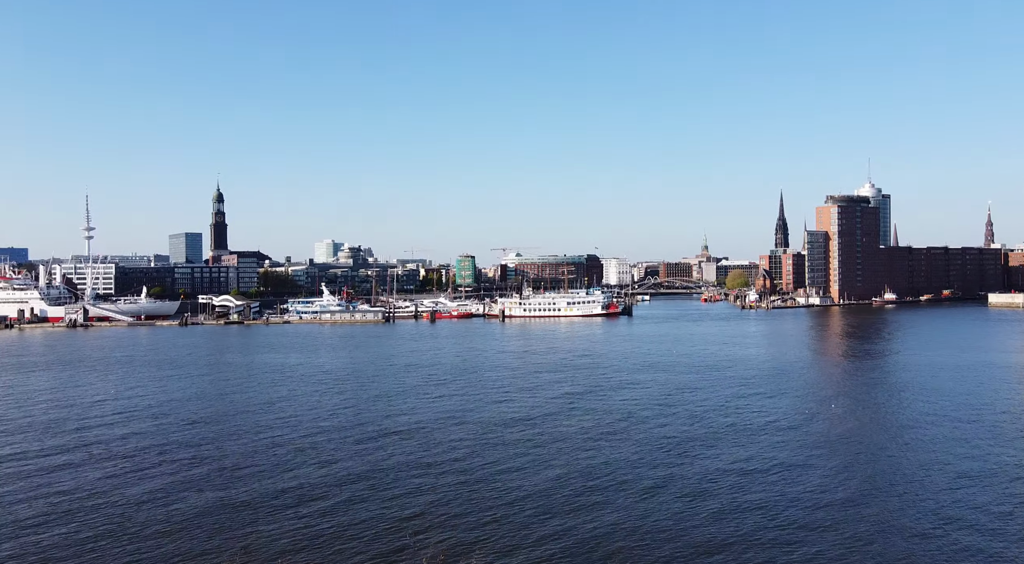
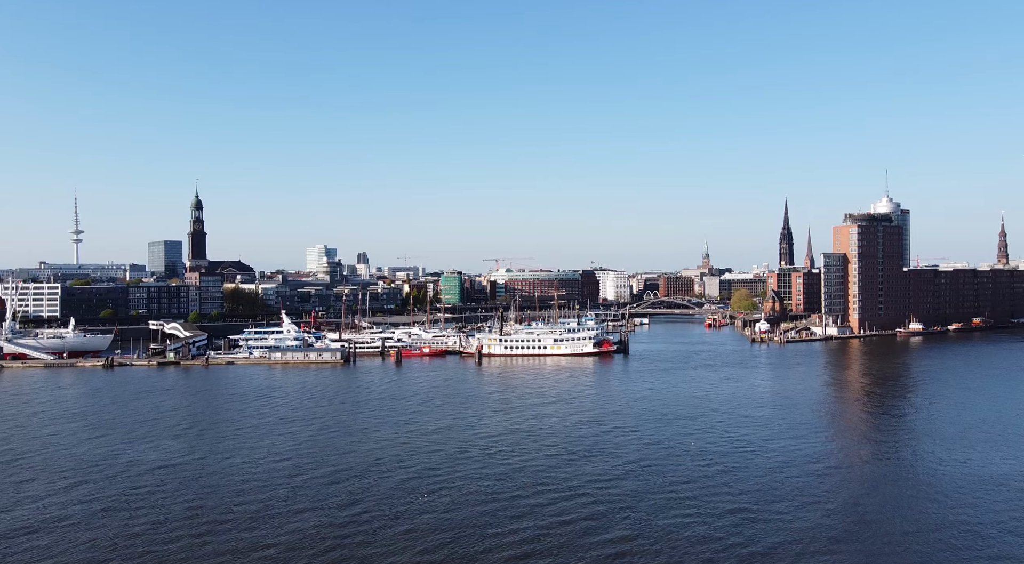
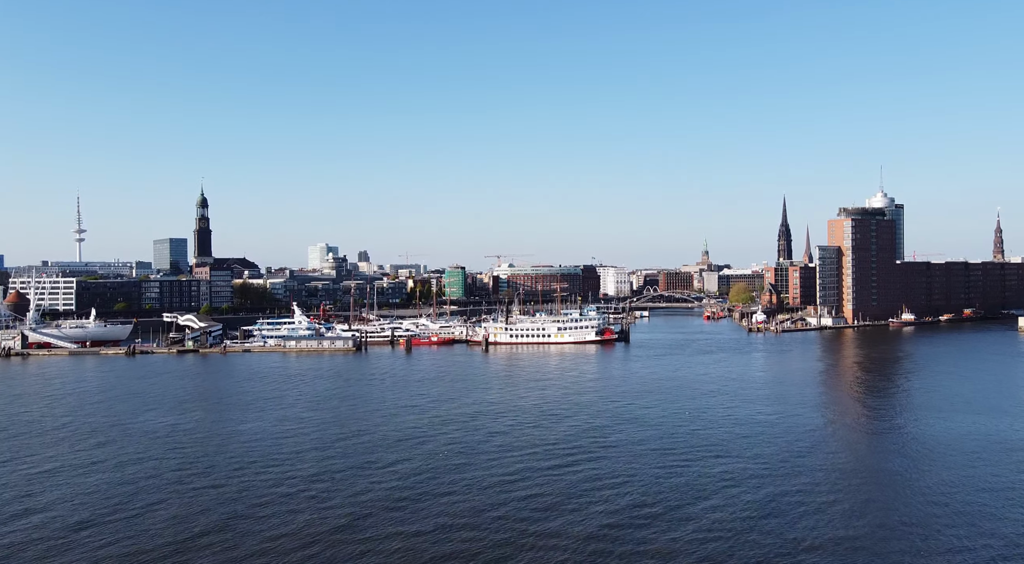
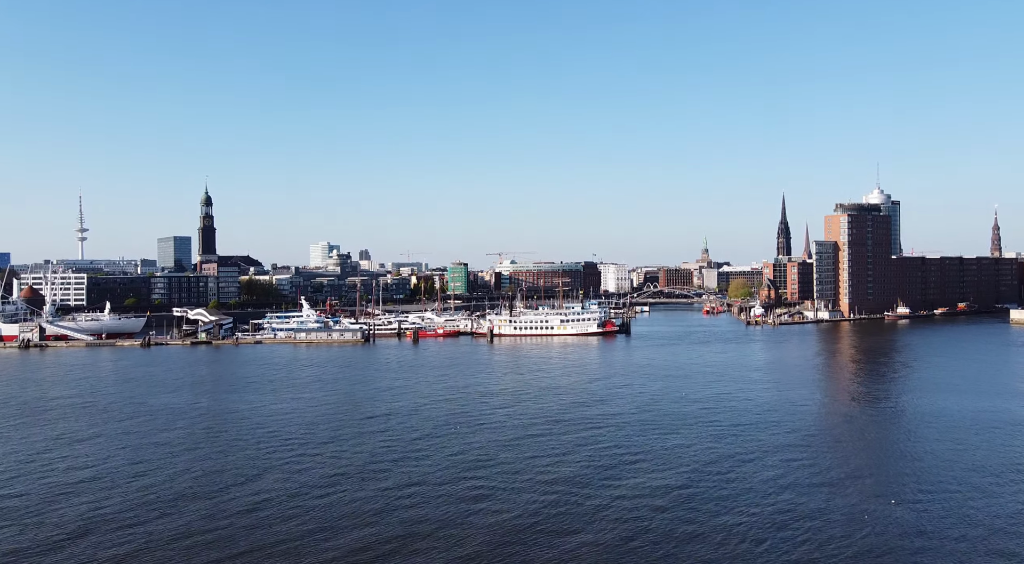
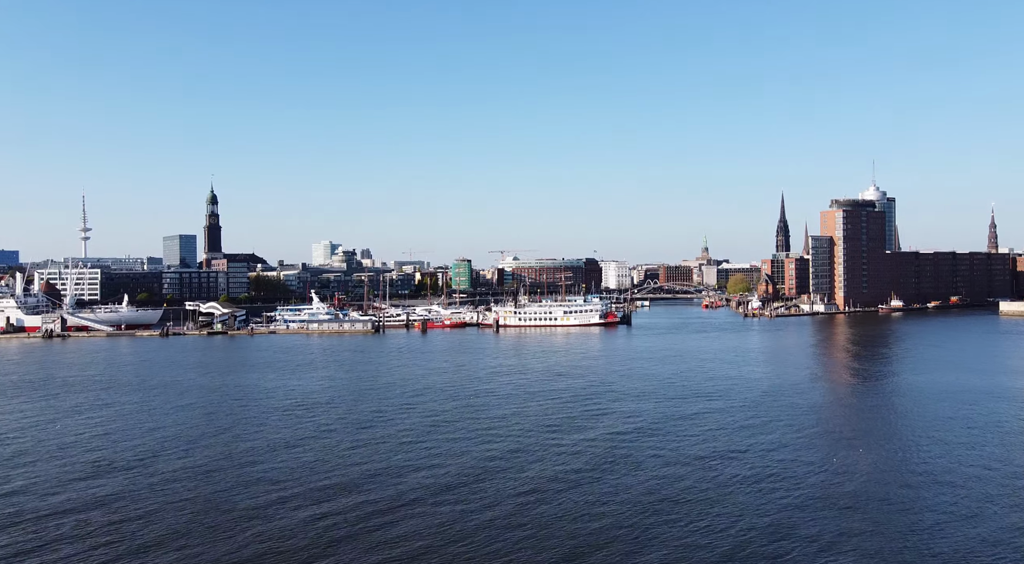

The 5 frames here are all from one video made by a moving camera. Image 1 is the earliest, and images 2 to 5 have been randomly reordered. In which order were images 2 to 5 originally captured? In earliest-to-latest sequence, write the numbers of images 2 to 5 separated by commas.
5, 4, 3, 2
